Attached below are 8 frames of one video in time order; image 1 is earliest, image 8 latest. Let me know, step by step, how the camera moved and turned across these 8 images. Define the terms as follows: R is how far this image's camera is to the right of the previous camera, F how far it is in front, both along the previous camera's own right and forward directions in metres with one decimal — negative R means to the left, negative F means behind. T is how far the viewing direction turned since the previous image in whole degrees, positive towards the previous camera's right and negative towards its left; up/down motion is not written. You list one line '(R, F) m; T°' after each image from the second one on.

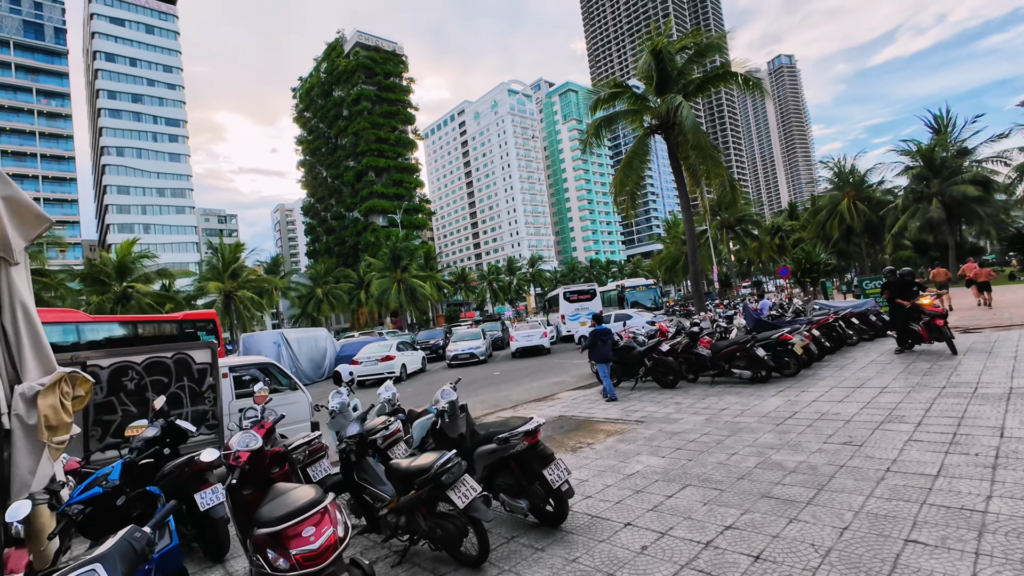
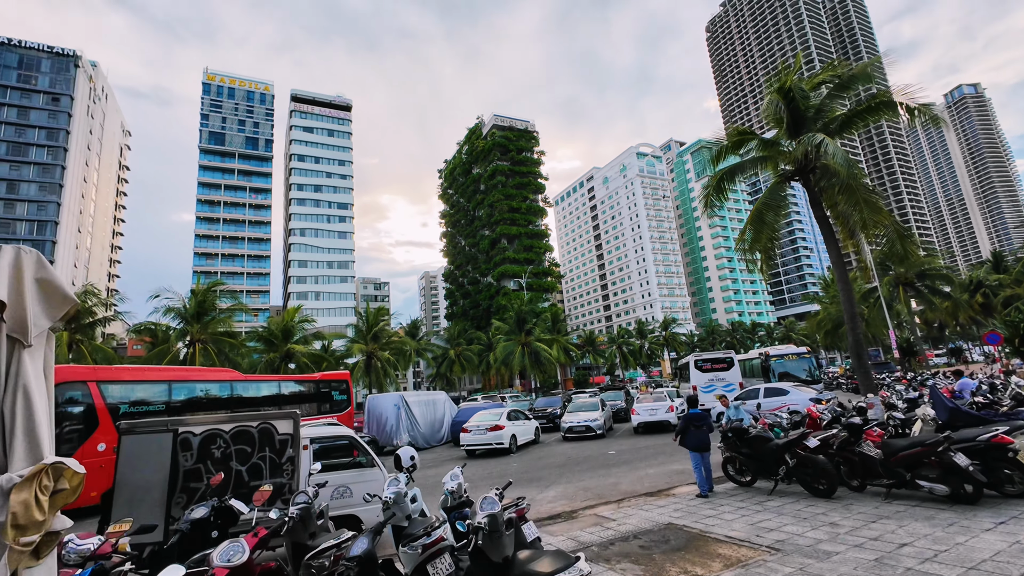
(+0.5, +0.8) m; -16°
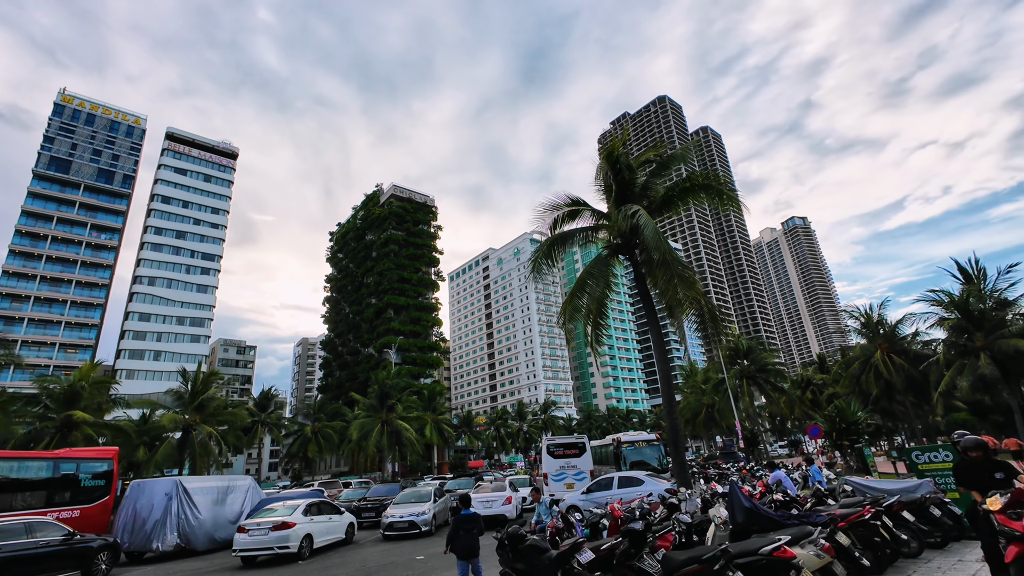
(+2.0, +1.3) m; +12°
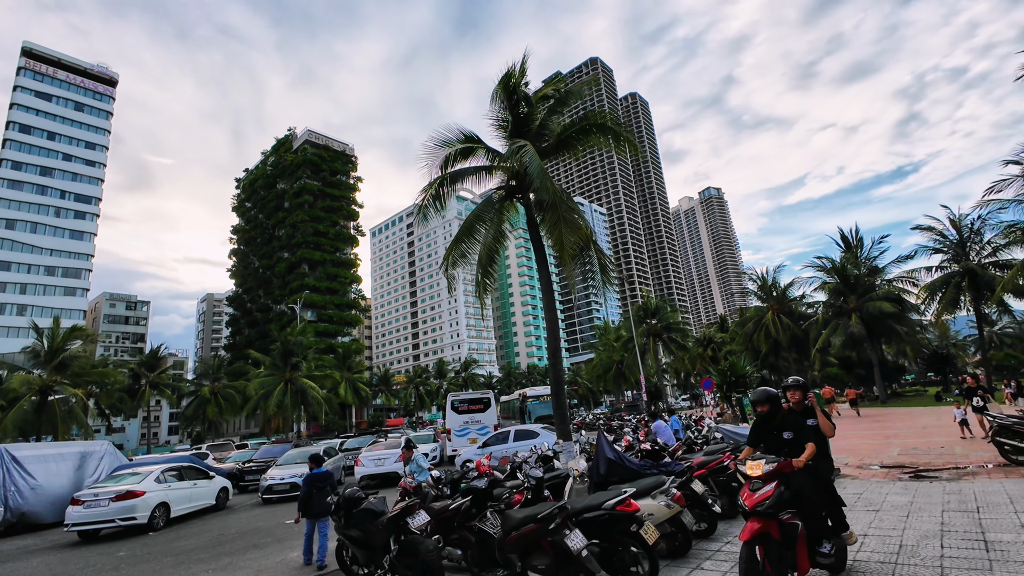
(+0.9, +0.7) m; +9°
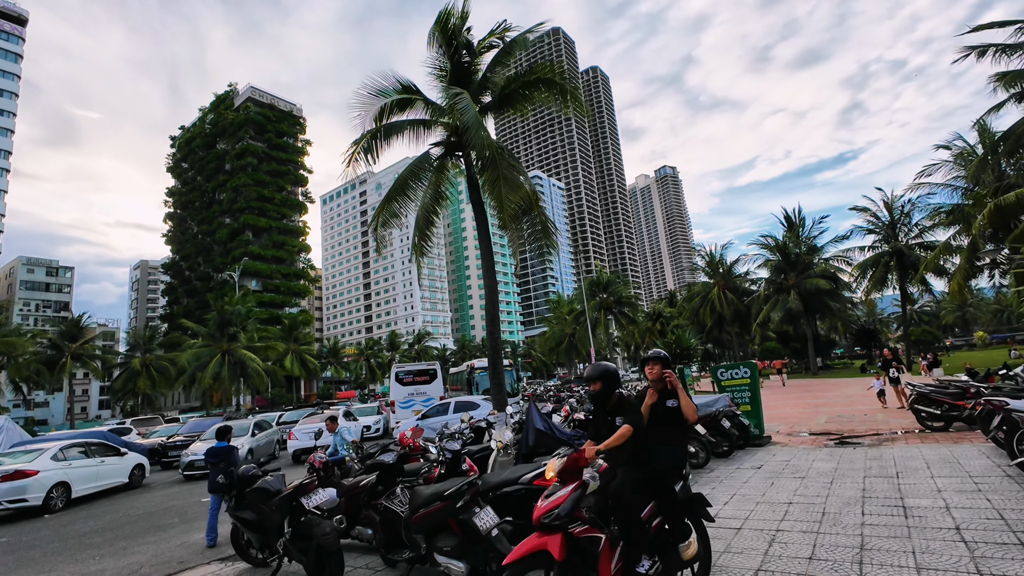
(+0.4, +0.5) m; +5°
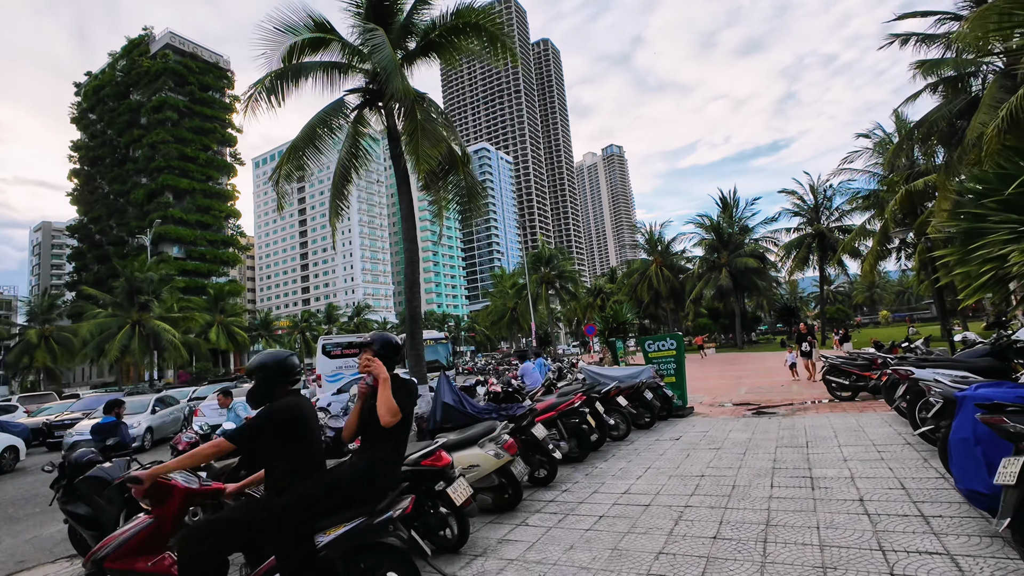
(+0.4, +0.5) m; +6°
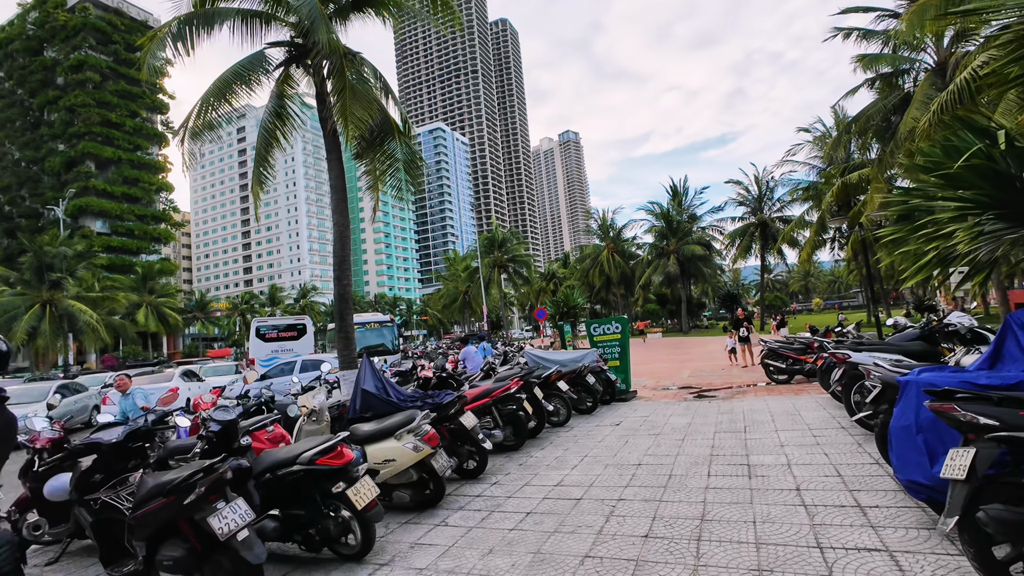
(+0.2, +0.4) m; +5°
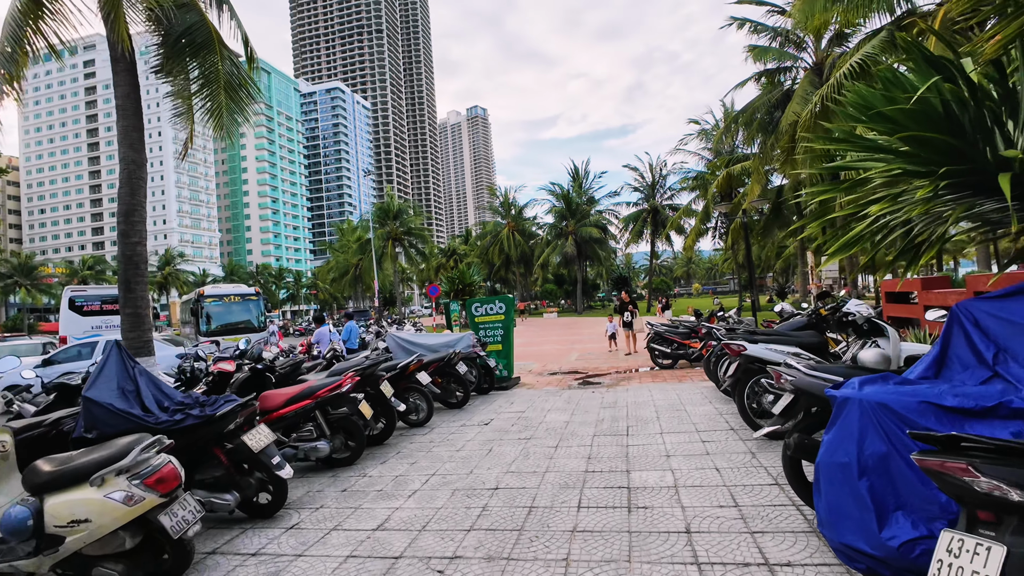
(+0.6, +1.1) m; +12°
